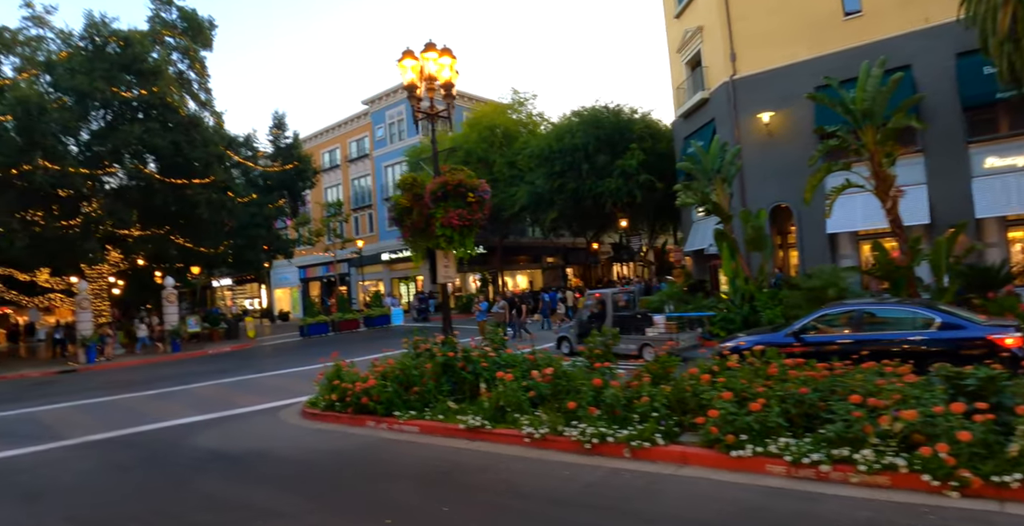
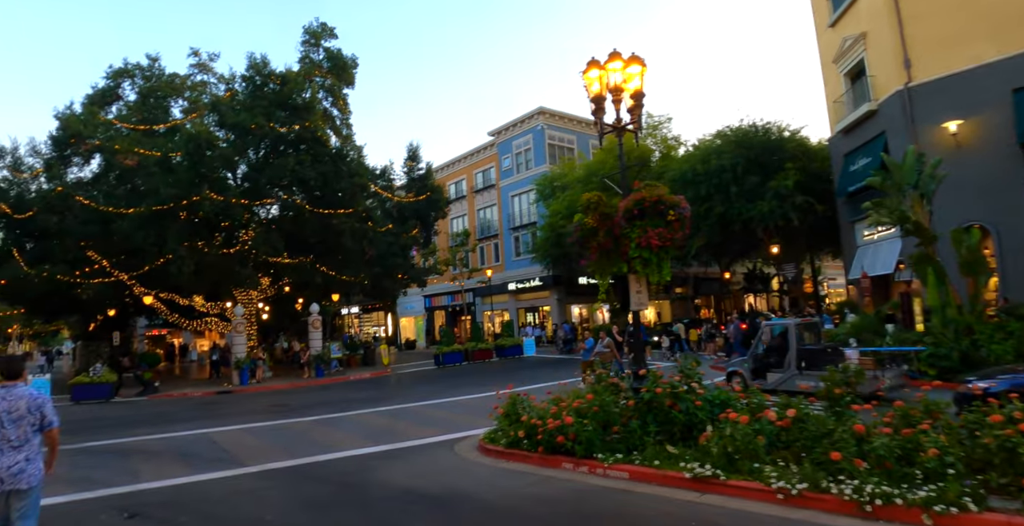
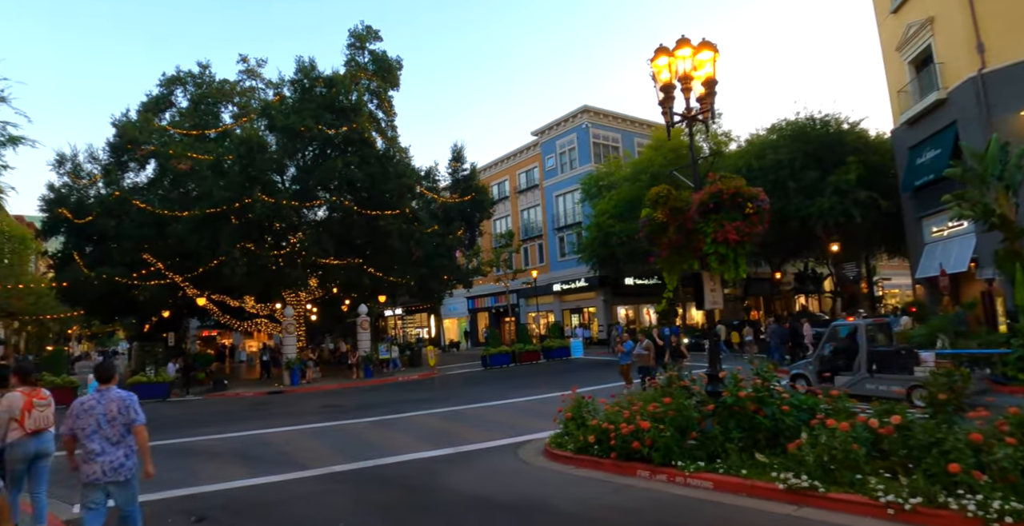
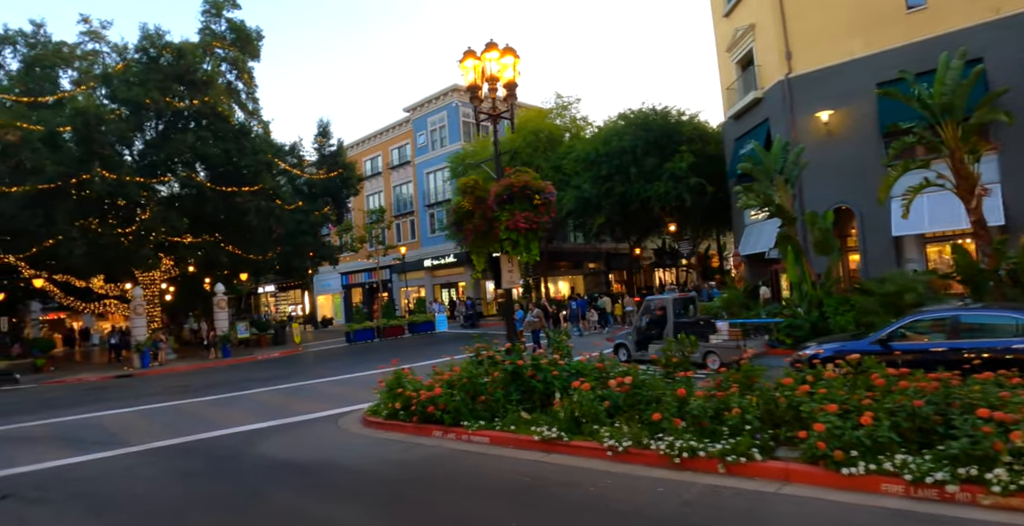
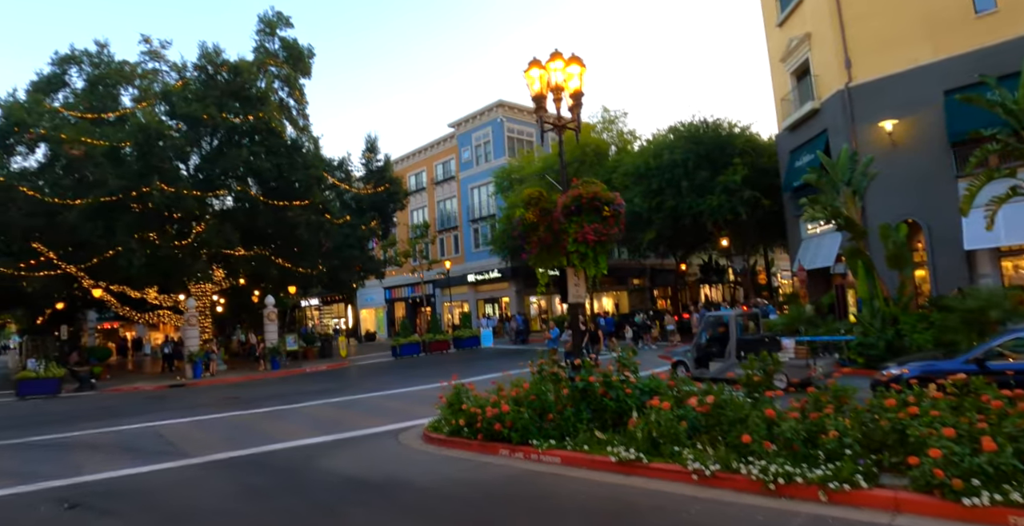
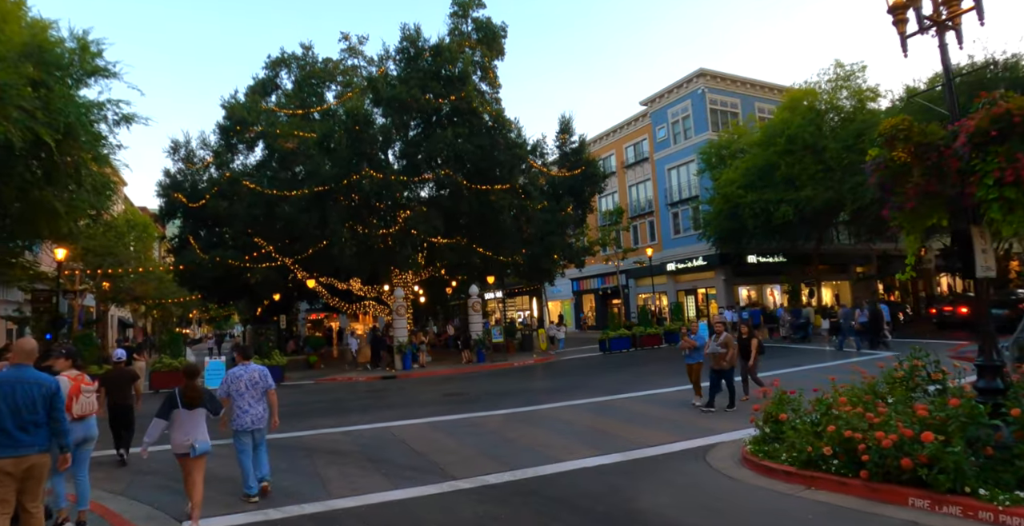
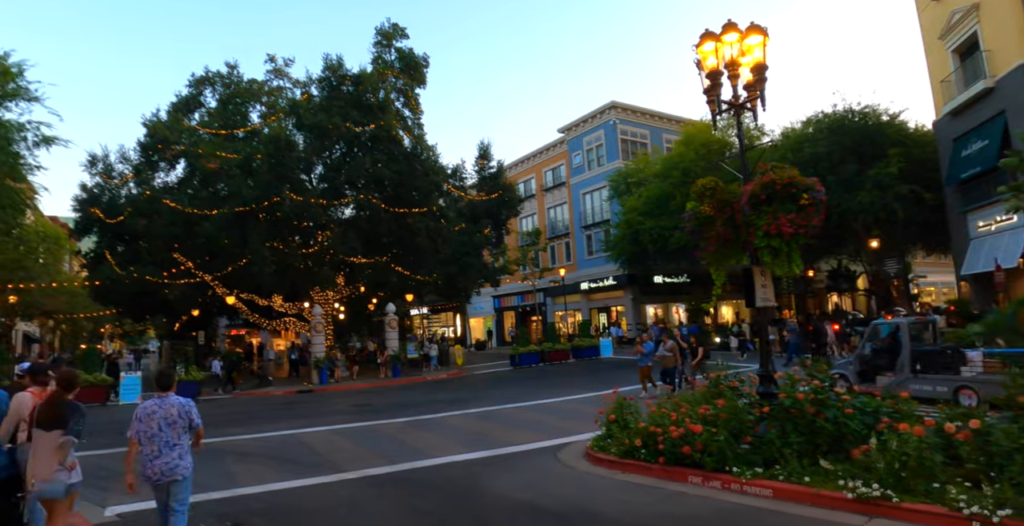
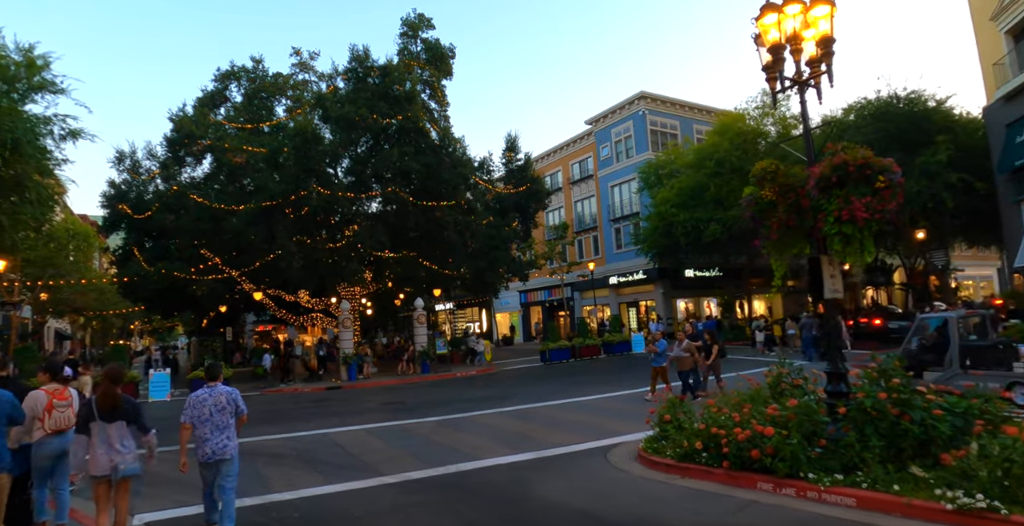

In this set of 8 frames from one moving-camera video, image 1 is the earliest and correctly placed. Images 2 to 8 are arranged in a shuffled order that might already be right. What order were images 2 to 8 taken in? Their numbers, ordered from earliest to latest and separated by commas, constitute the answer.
4, 5, 2, 3, 7, 8, 6
